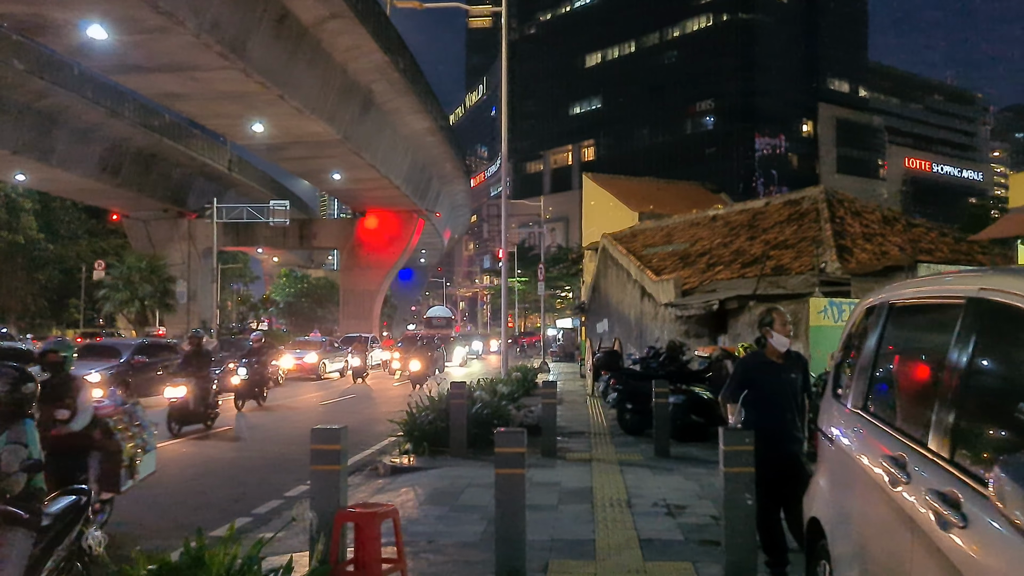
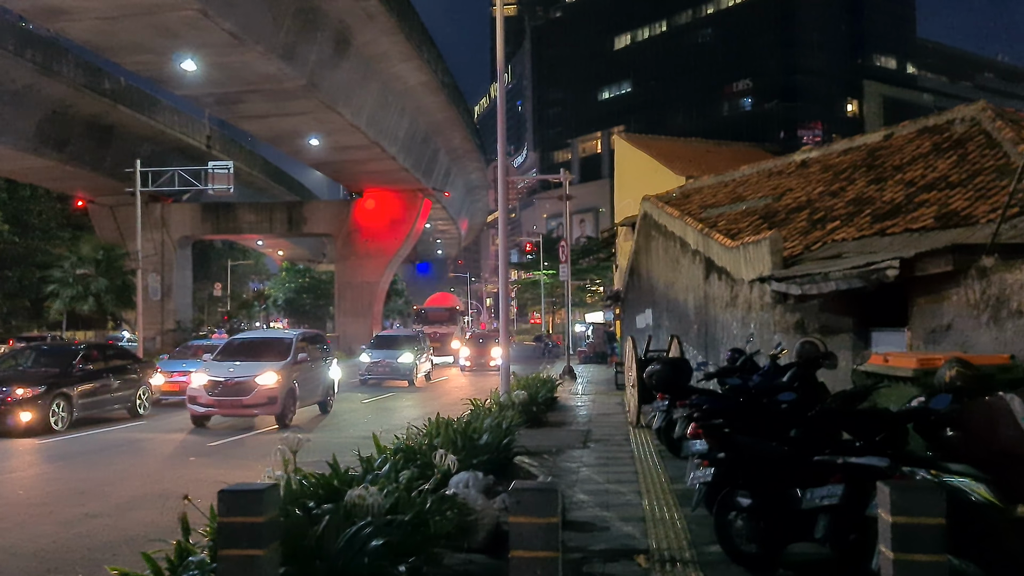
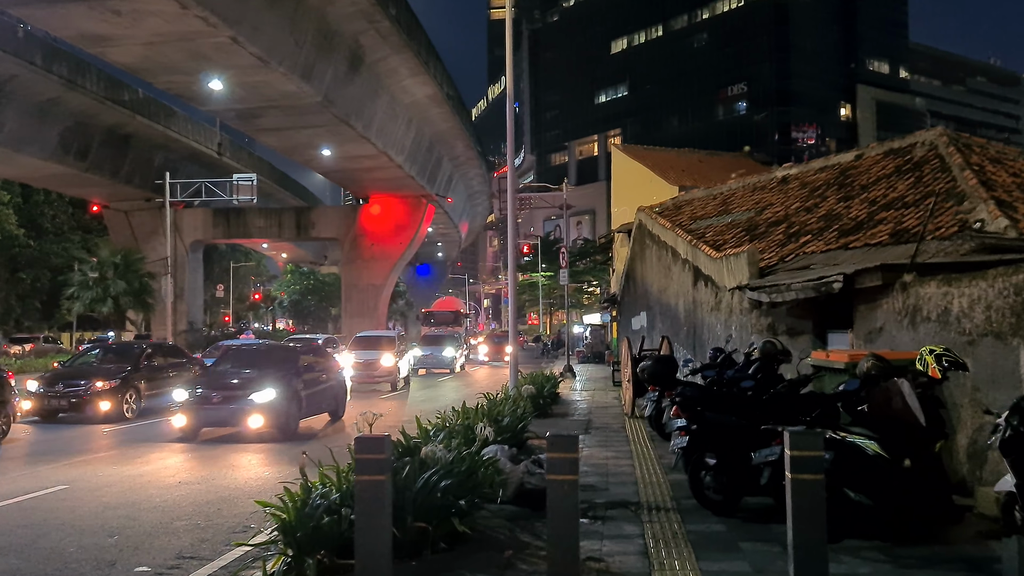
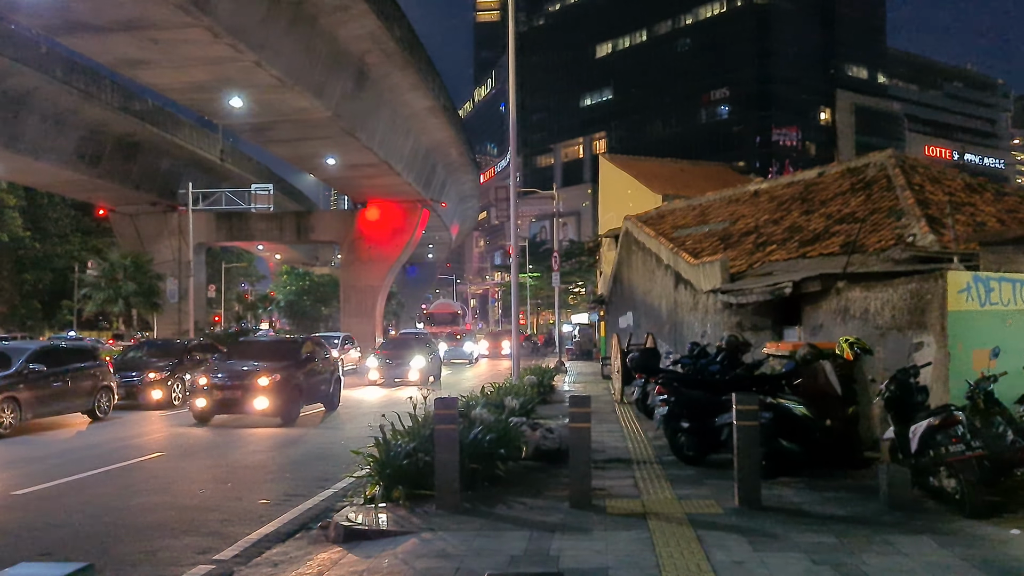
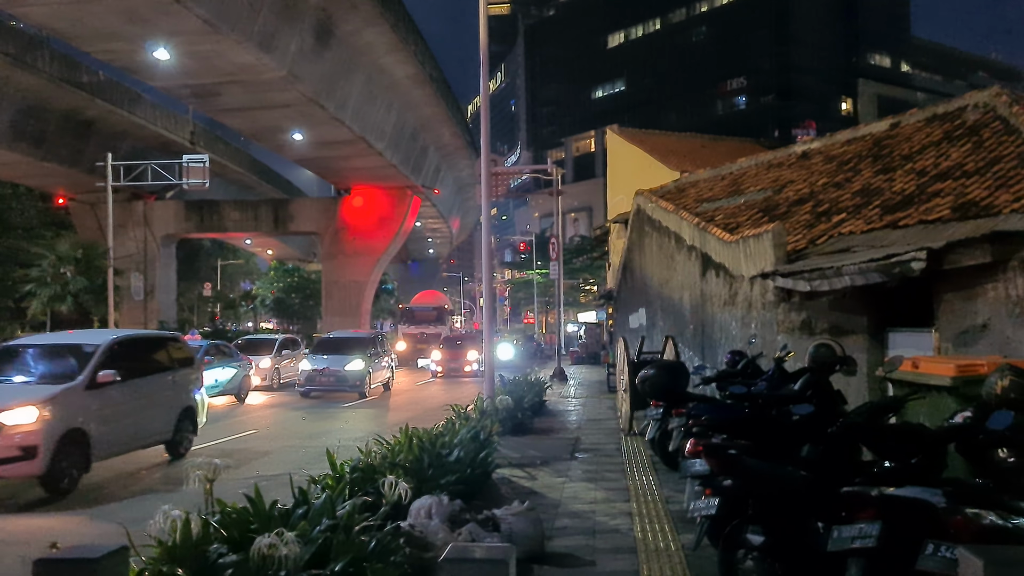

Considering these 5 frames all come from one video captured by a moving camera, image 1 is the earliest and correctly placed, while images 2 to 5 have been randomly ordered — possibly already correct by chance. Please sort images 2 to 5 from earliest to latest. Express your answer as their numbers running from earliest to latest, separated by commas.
4, 3, 2, 5
